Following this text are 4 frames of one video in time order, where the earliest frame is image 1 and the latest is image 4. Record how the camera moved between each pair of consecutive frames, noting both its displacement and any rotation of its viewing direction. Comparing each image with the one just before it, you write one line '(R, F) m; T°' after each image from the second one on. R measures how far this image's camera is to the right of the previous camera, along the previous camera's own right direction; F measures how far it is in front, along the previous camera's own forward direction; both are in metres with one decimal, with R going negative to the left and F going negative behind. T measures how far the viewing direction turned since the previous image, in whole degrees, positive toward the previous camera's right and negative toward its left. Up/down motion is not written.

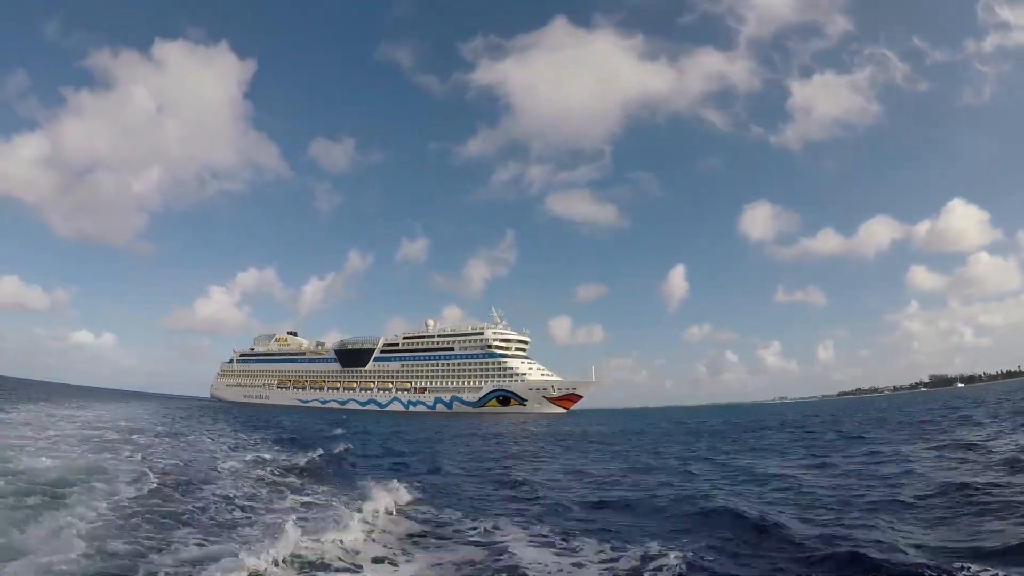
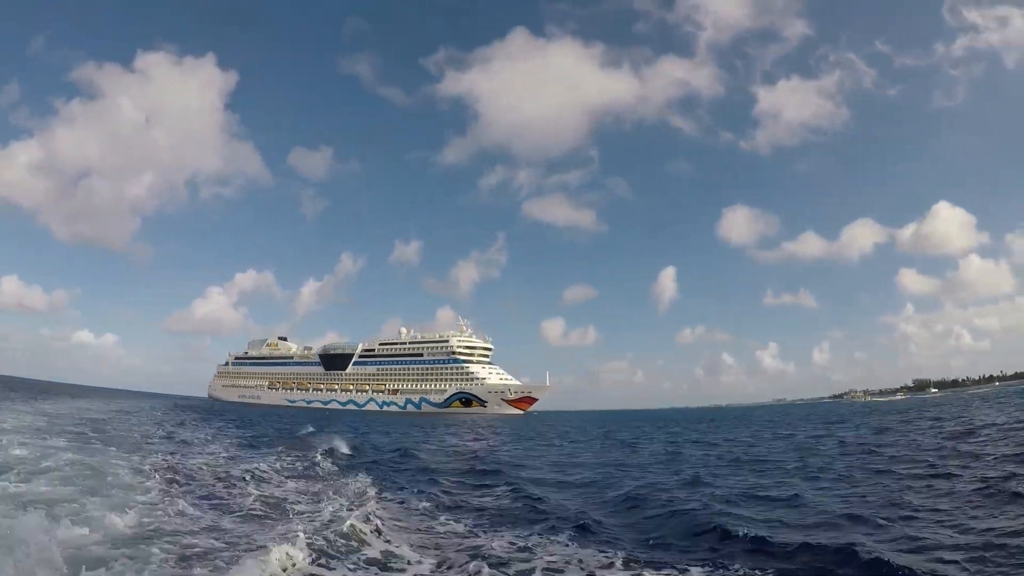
(+0.8, -1.0) m; 0°
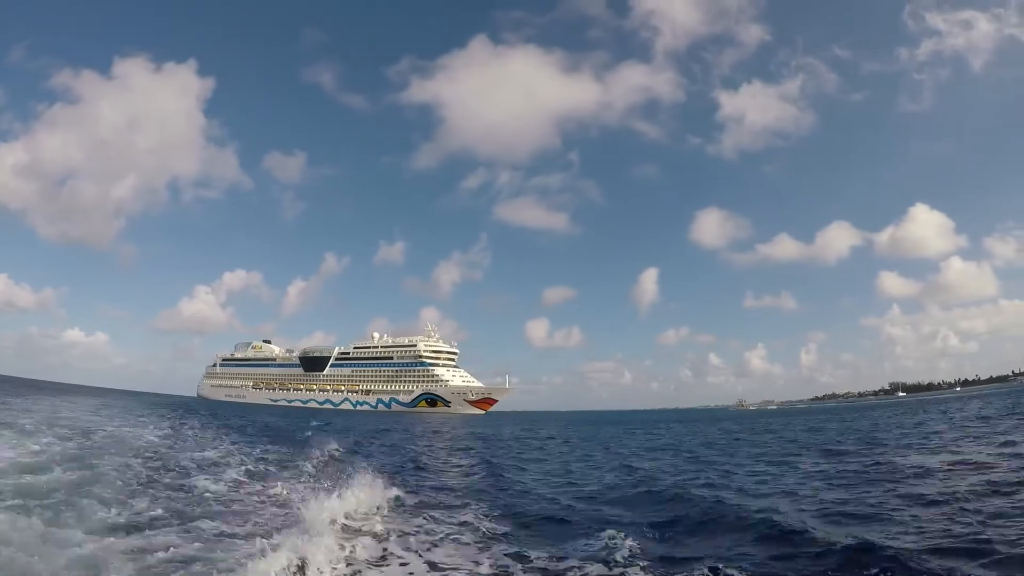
(+0.8, -0.9) m; +1°
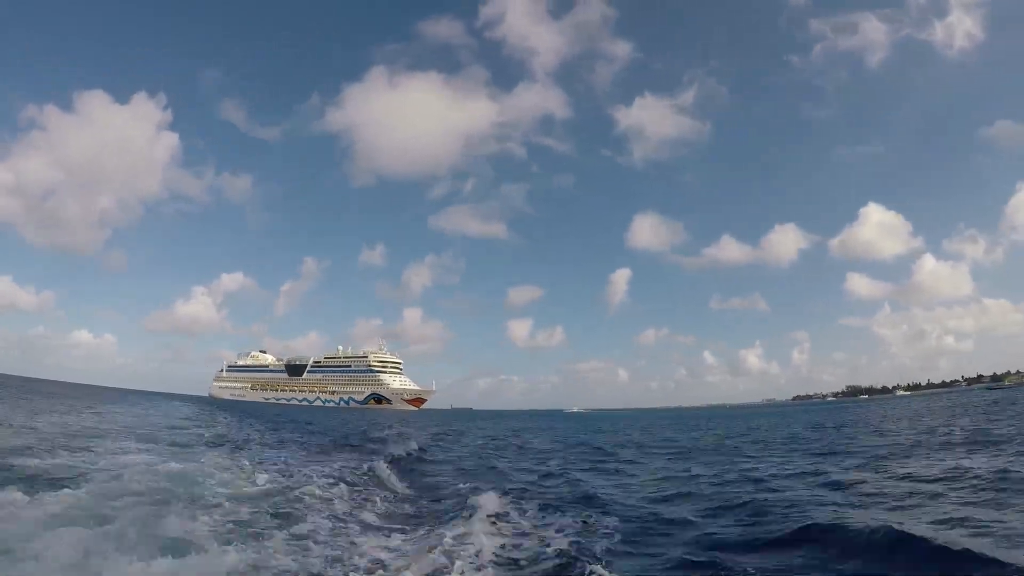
(+2.5, -3.8) m; -1°
